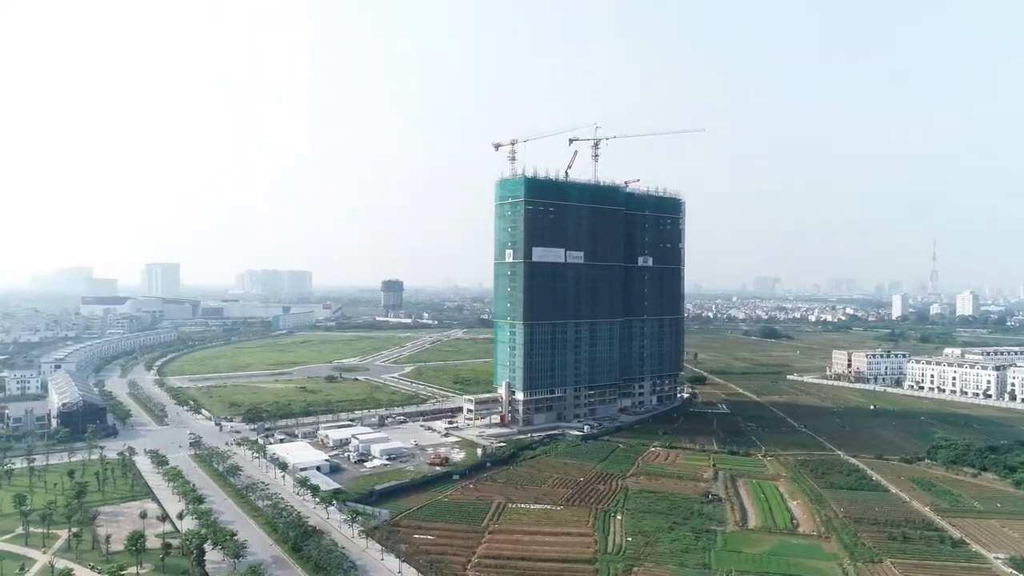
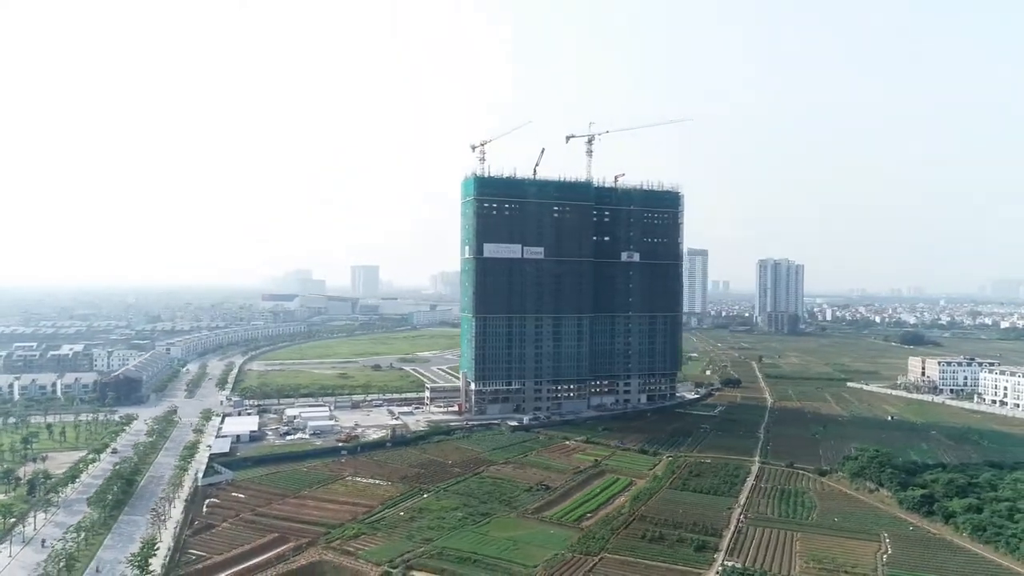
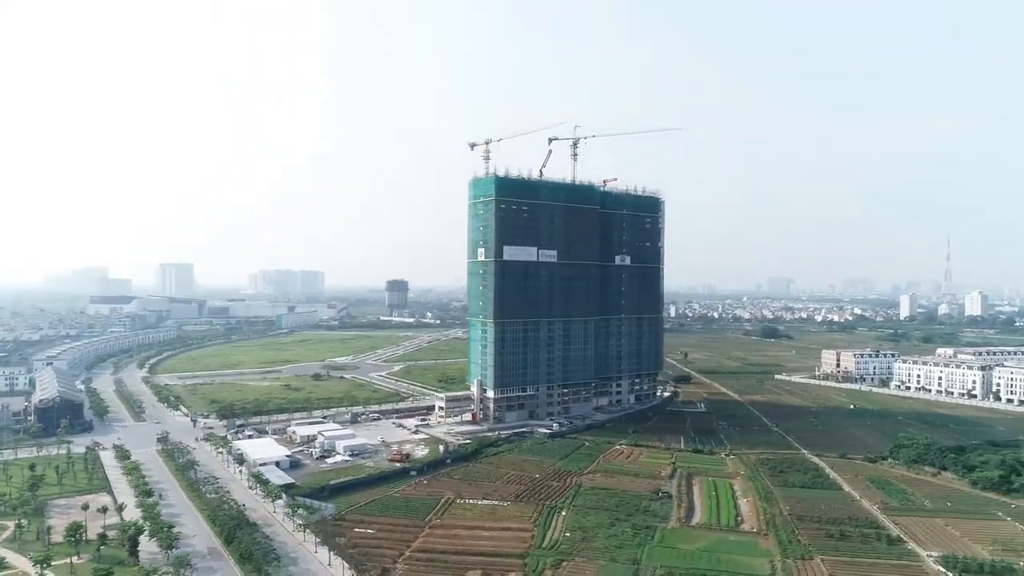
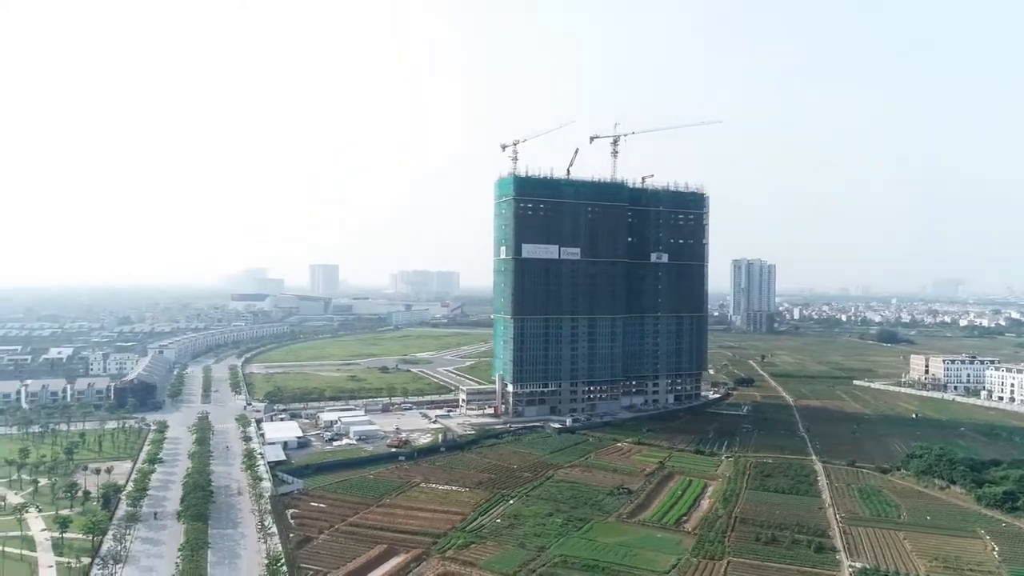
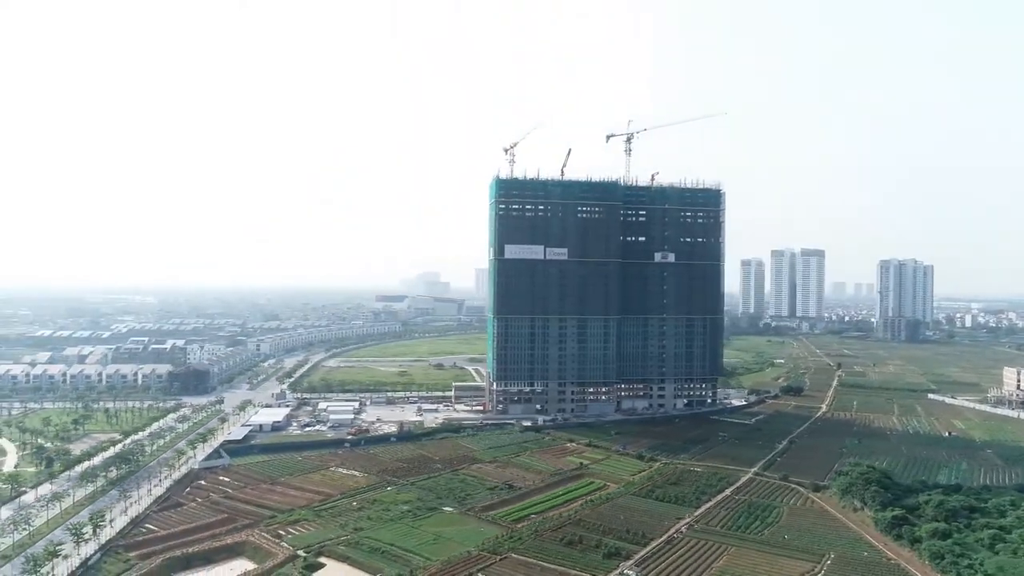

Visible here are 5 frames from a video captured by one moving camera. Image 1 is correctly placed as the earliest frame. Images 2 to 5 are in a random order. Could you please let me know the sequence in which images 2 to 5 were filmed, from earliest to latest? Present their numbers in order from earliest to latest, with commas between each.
3, 4, 2, 5
